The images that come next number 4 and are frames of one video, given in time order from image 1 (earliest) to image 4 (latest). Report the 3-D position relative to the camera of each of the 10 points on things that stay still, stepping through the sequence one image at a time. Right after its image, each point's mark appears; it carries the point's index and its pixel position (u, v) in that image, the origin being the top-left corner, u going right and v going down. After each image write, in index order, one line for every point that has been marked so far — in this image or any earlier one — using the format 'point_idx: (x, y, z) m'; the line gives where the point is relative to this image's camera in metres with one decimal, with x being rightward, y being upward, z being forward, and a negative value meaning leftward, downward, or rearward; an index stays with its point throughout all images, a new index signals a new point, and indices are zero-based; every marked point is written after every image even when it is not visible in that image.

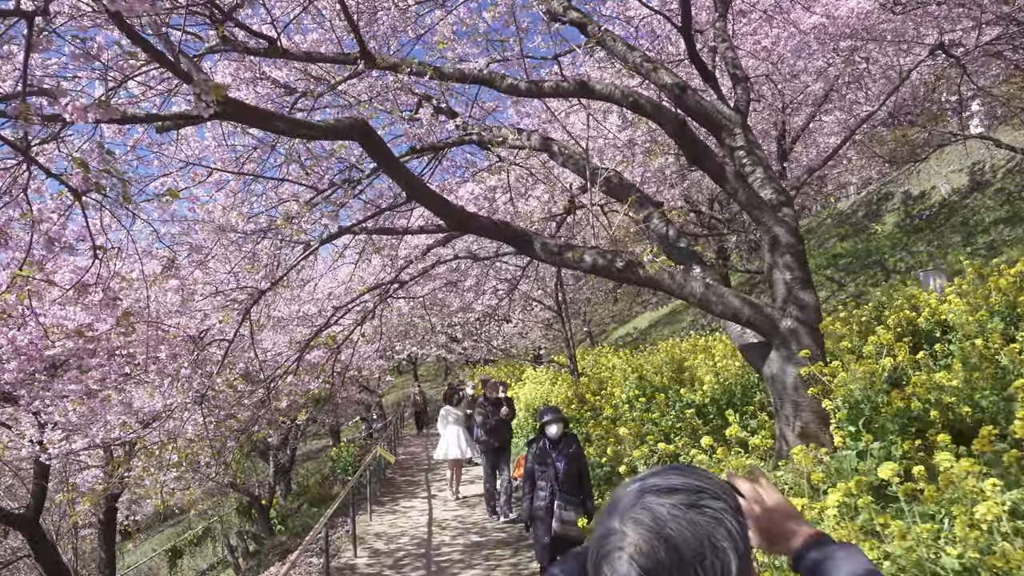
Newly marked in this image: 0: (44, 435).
0: (-4.7, -1.5, +8.3) m
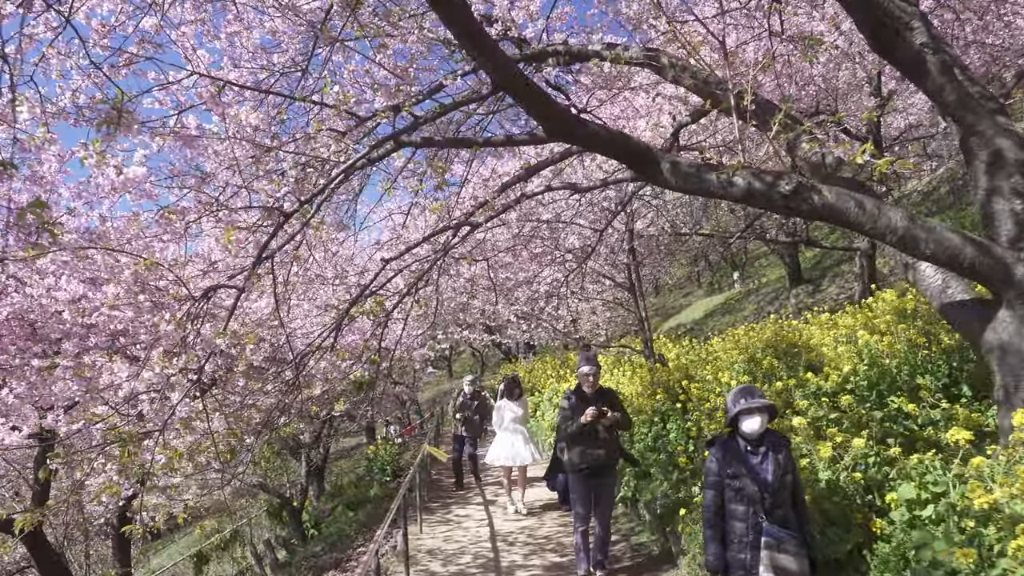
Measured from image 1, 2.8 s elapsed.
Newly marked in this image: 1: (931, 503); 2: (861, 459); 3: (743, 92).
0: (-4.1, -1.2, +7.0) m
1: (+1.5, -0.8, +2.9) m
2: (+1.5, -0.7, +3.5) m
3: (+1.3, +1.1, +4.5) m
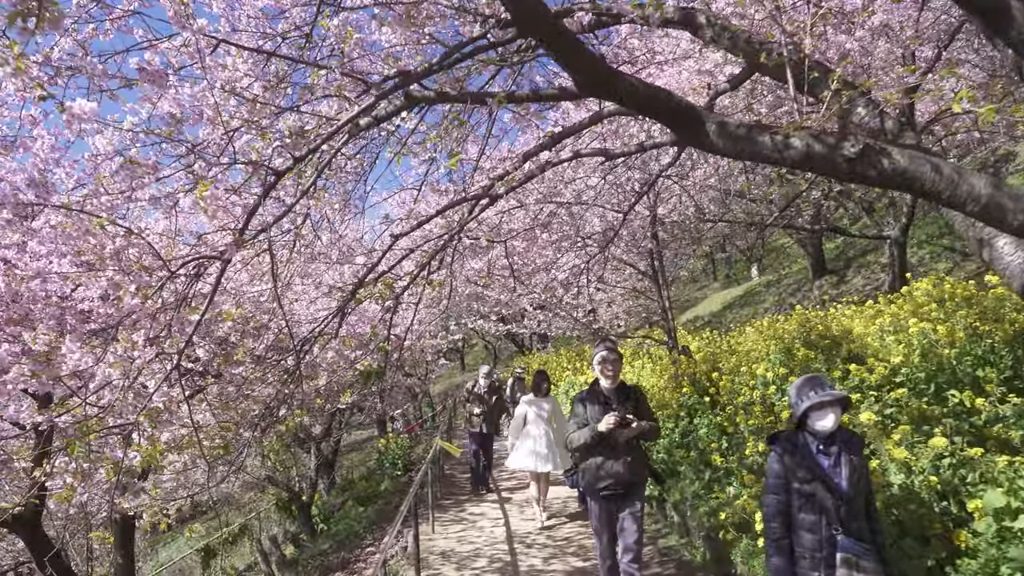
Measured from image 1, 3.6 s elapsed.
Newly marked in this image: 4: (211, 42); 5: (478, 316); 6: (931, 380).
0: (-3.9, -1.1, +6.7) m
1: (+1.6, -0.7, +2.5) m
2: (+1.6, -0.6, +3.1) m
3: (+1.4, +1.2, +4.1) m
4: (-1.4, +1.2, +3.9) m
5: (-0.6, -0.5, +15.3) m
6: (+2.3, -0.5, +4.5) m
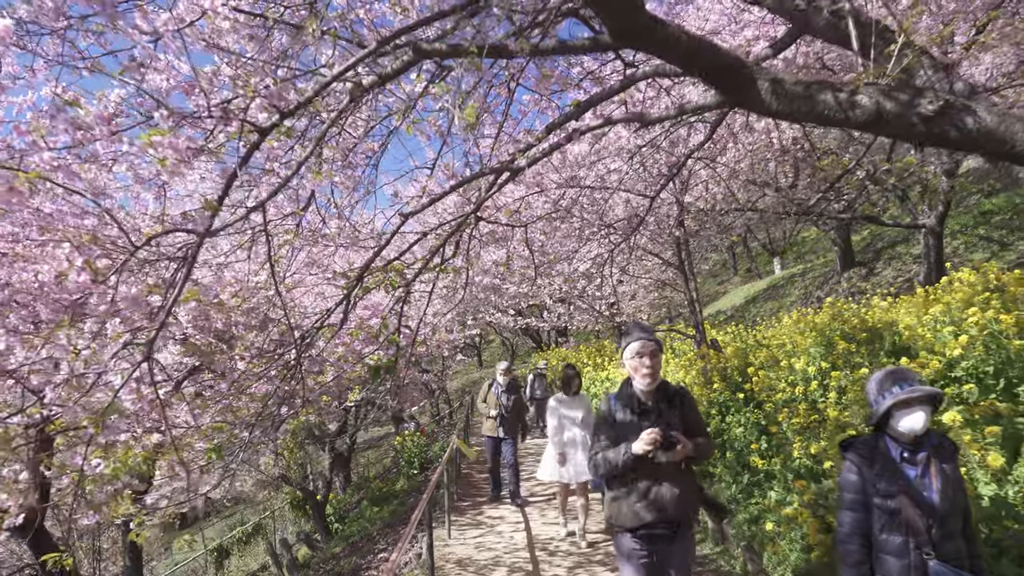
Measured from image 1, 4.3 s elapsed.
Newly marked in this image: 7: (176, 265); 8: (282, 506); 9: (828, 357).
0: (-3.8, -1.0, +6.4) m
1: (+1.7, -0.6, +2.1) m
2: (+1.7, -0.6, +2.6) m
3: (+1.5, +1.3, +3.7) m
4: (-1.3, +1.2, +3.5) m
5: (-0.3, -0.4, +14.9) m
6: (+2.4, -0.4, +4.1) m
7: (-1.2, +0.1, +3.1) m
8: (-3.7, -3.5, +12.9) m
9: (+2.2, -0.5, +5.9) m
